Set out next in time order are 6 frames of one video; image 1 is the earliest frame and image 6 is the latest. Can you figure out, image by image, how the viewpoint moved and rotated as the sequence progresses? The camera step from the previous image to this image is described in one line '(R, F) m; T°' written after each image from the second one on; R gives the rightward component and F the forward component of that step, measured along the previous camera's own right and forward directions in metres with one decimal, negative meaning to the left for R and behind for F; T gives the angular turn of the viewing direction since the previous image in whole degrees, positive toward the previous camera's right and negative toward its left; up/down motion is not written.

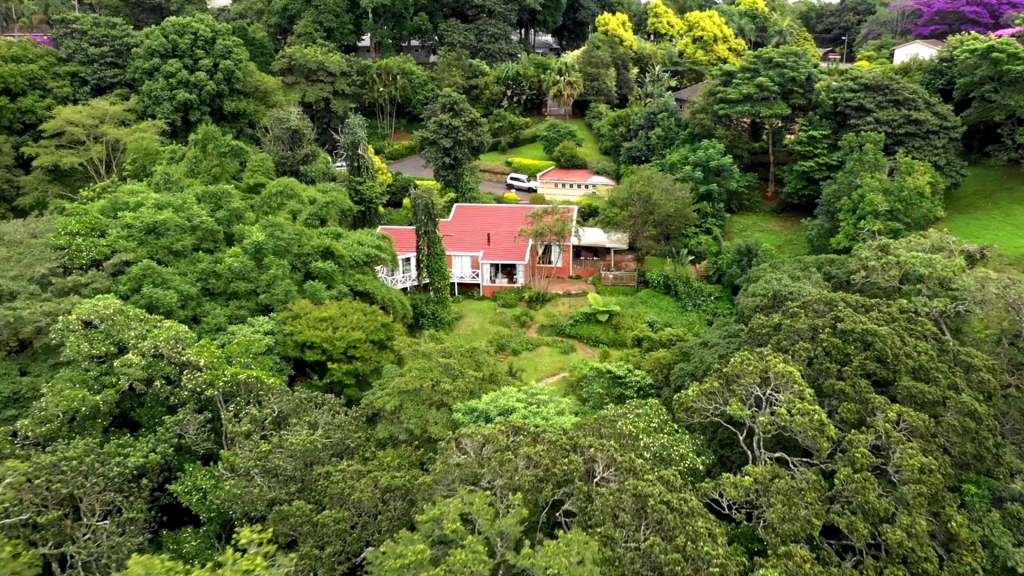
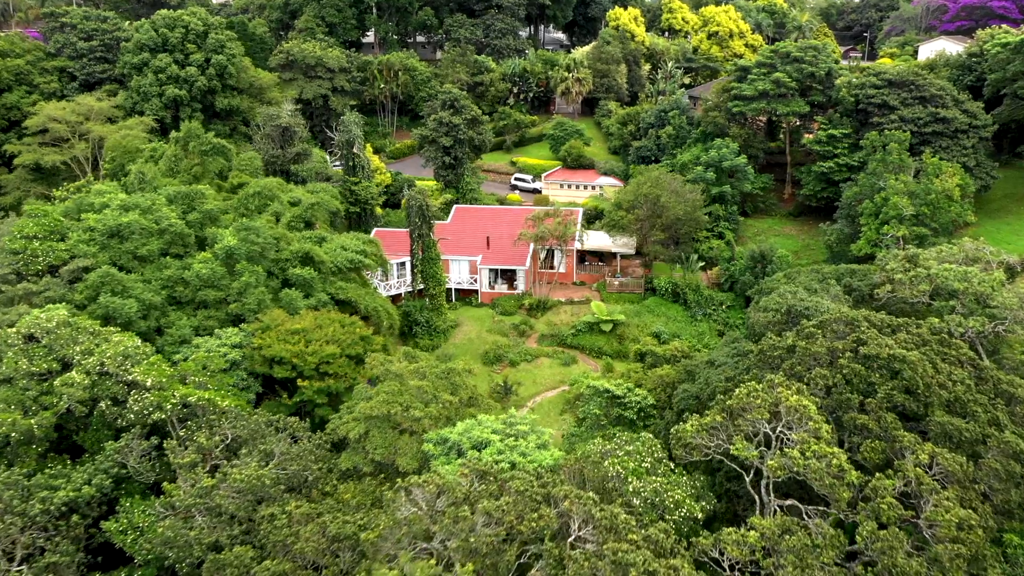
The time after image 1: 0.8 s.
(+0.7, +2.0) m; -1°
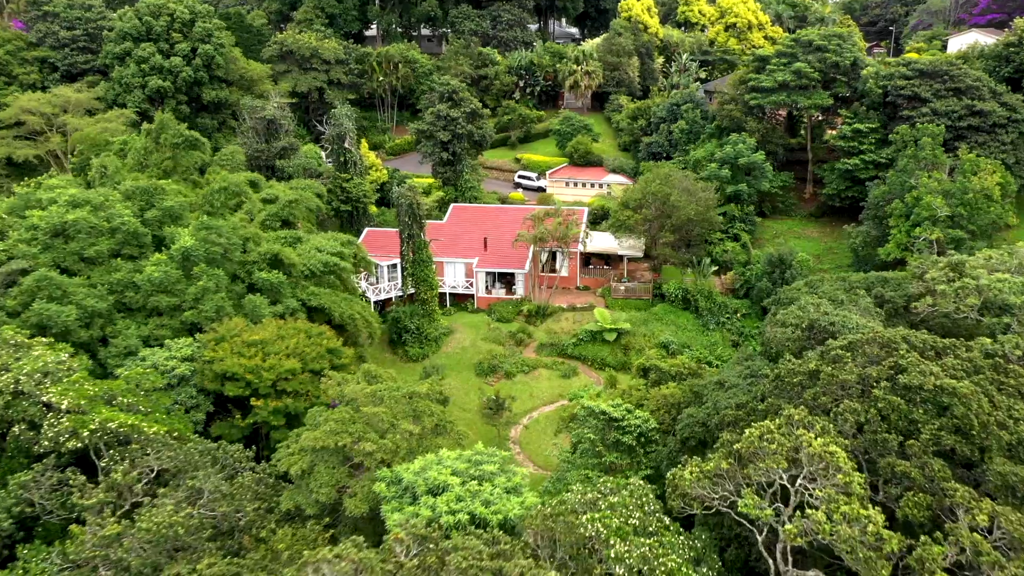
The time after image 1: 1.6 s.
(+0.8, +2.5) m; -1°
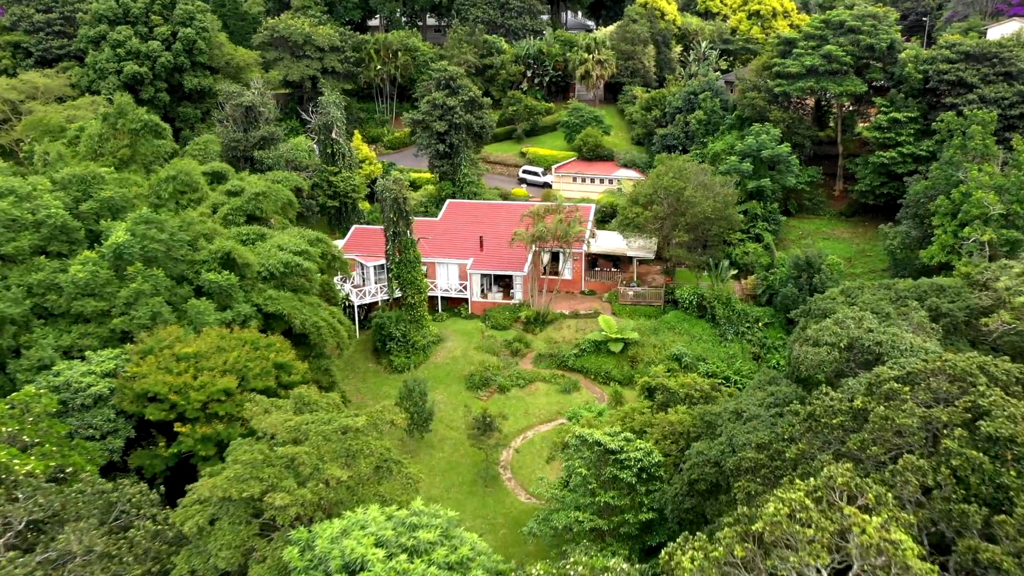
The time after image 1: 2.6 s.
(+0.8, +3.0) m; -1°
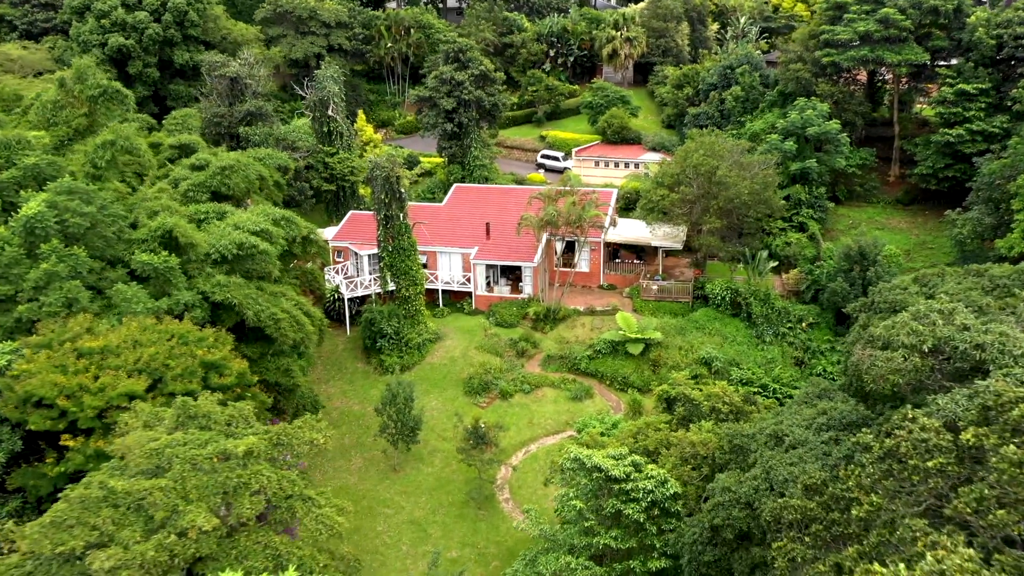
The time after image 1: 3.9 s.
(+0.9, +3.4) m; -3°
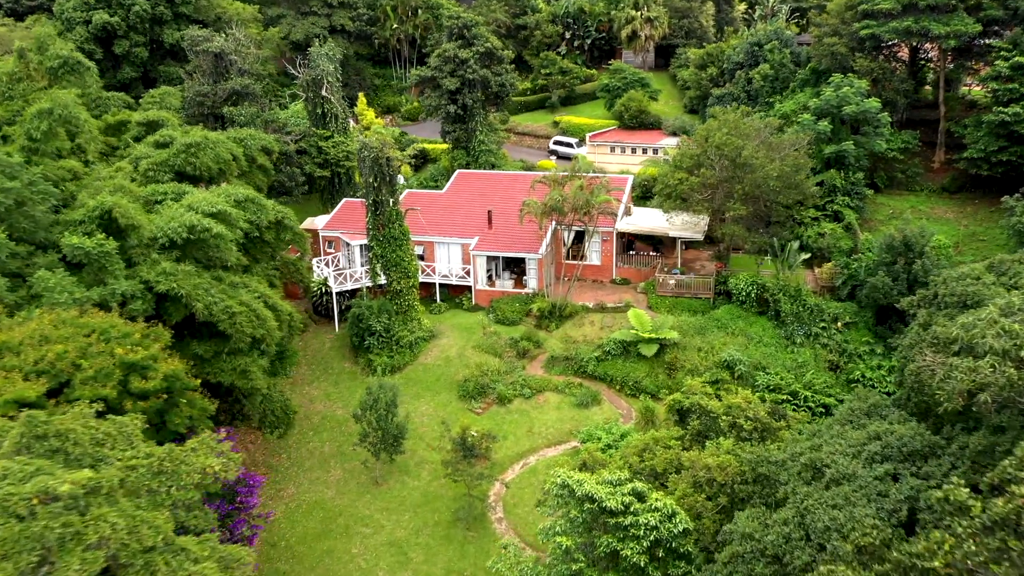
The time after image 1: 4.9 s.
(+0.7, +2.4) m; -2°
